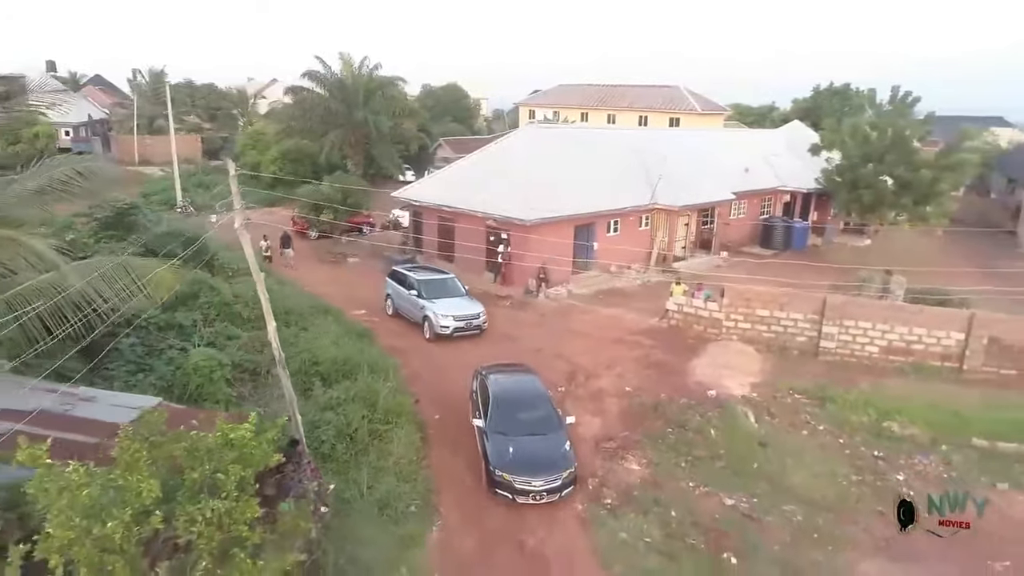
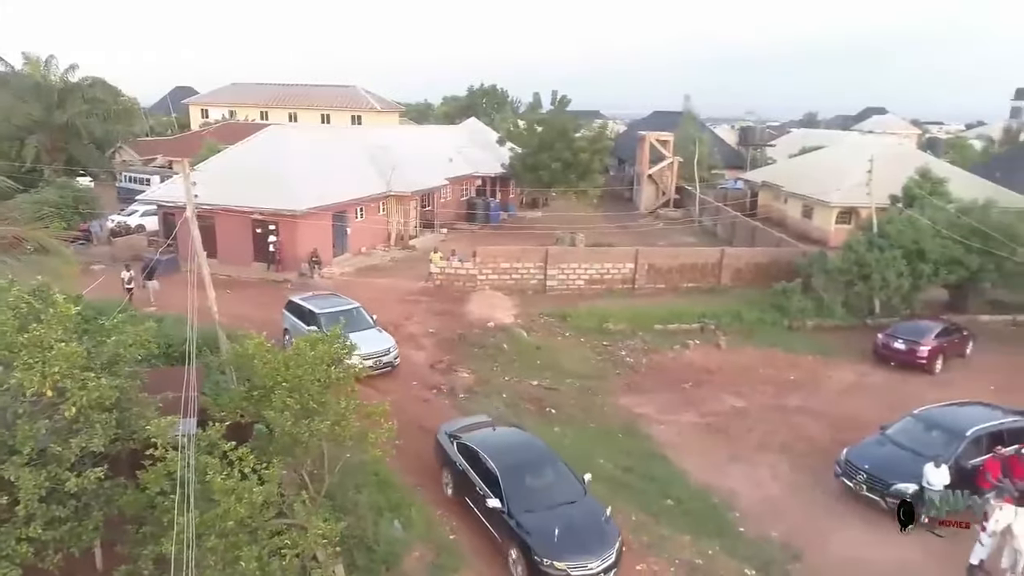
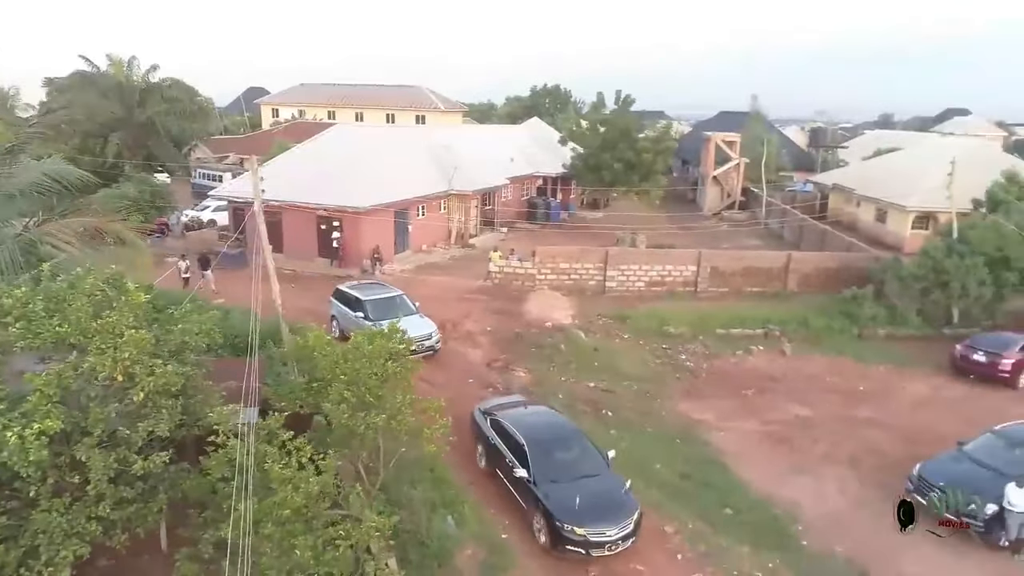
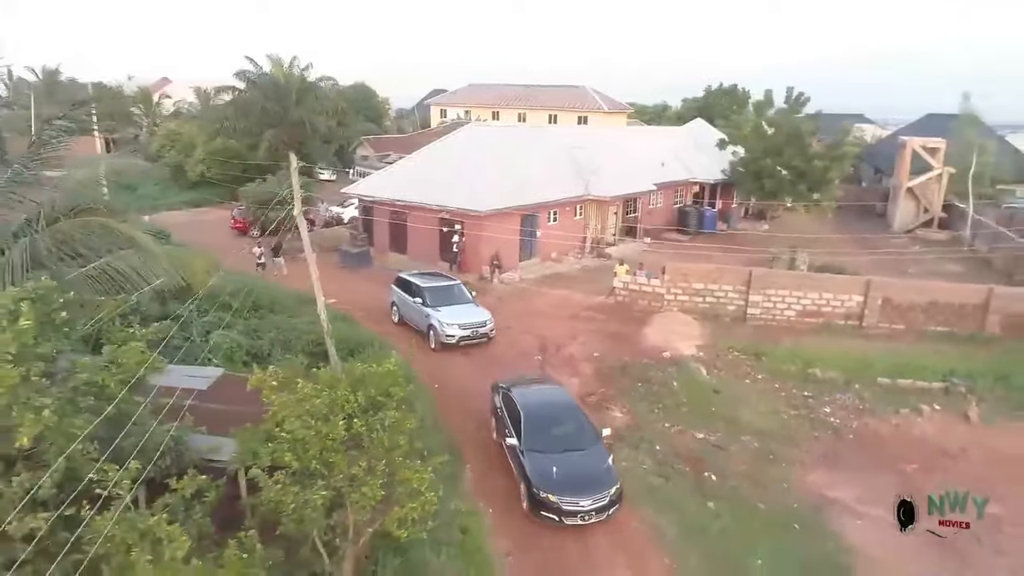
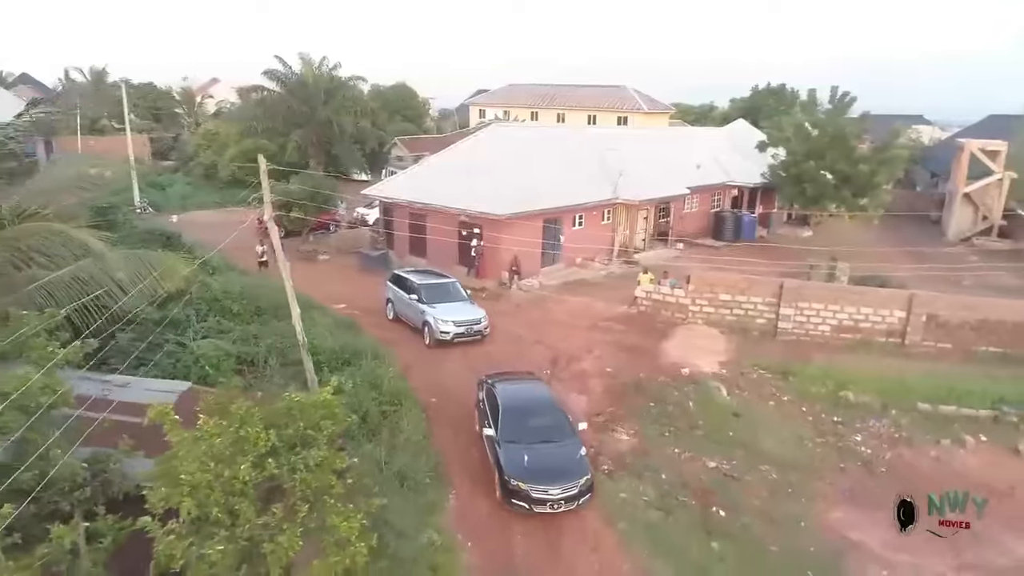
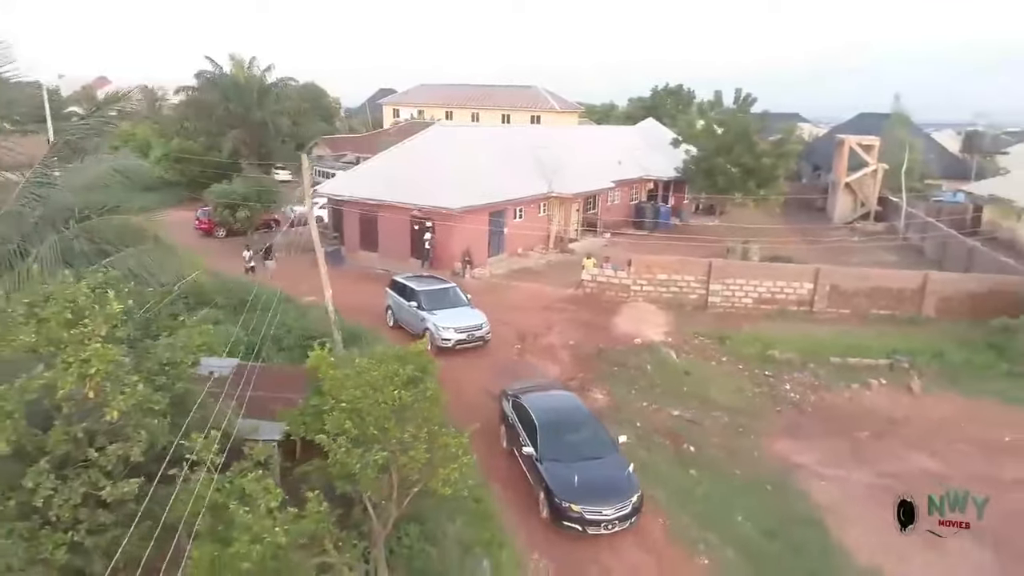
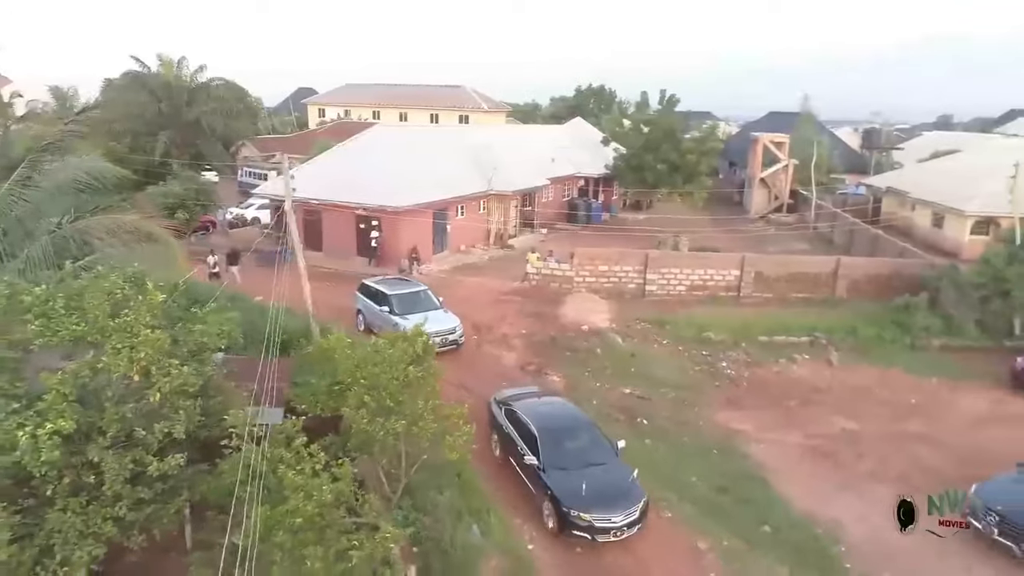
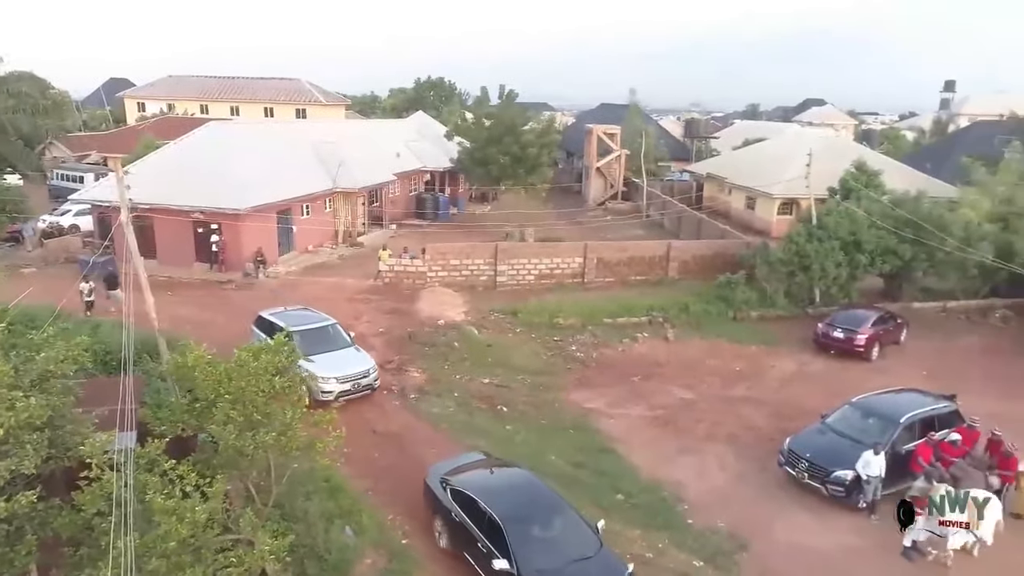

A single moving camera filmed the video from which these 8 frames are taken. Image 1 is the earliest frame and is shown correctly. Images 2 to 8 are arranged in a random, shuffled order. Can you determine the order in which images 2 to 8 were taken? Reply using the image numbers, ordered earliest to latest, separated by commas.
5, 4, 6, 7, 3, 2, 8
